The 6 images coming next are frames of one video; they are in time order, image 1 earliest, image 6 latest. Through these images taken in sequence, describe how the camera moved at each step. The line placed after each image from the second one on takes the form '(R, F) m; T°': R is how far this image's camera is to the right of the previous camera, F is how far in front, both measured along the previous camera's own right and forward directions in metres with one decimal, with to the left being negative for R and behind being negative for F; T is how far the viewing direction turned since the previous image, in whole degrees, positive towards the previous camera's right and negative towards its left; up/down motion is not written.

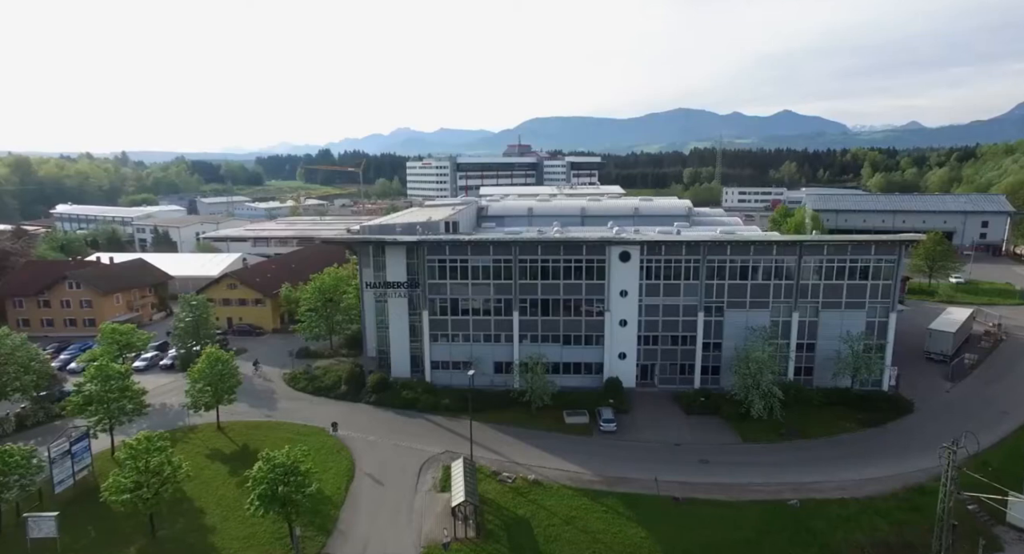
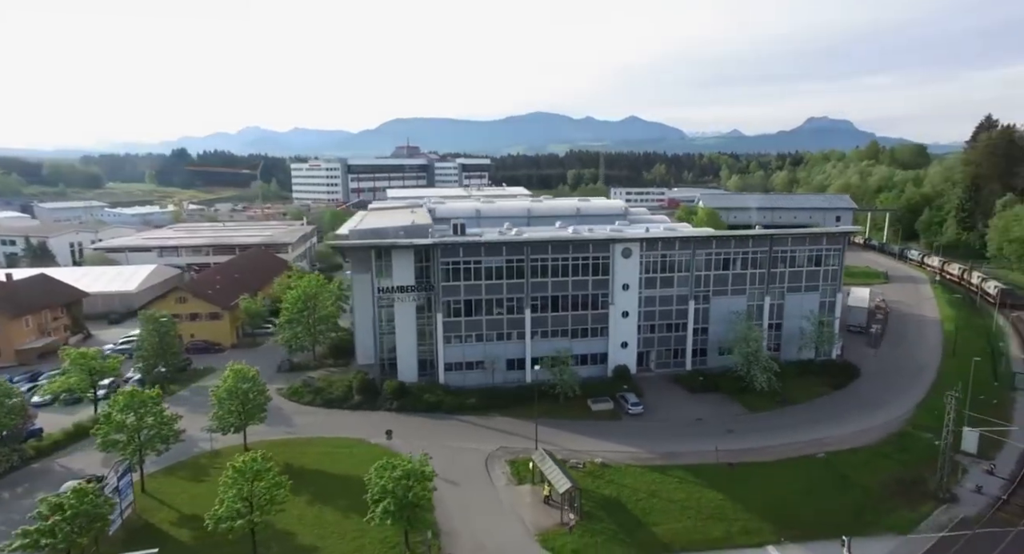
(-10.1, -0.4) m; +14°
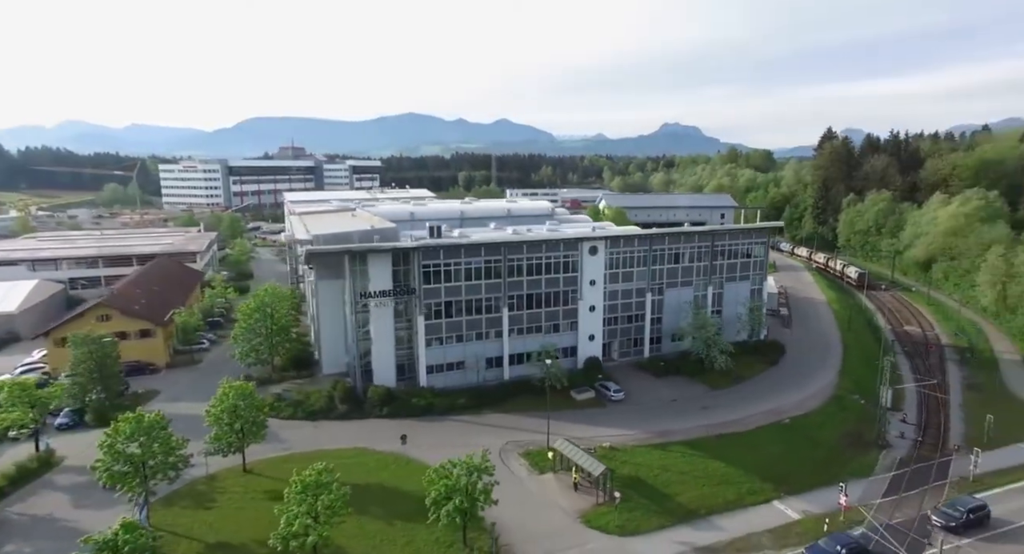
(-7.3, -0.3) m; +13°
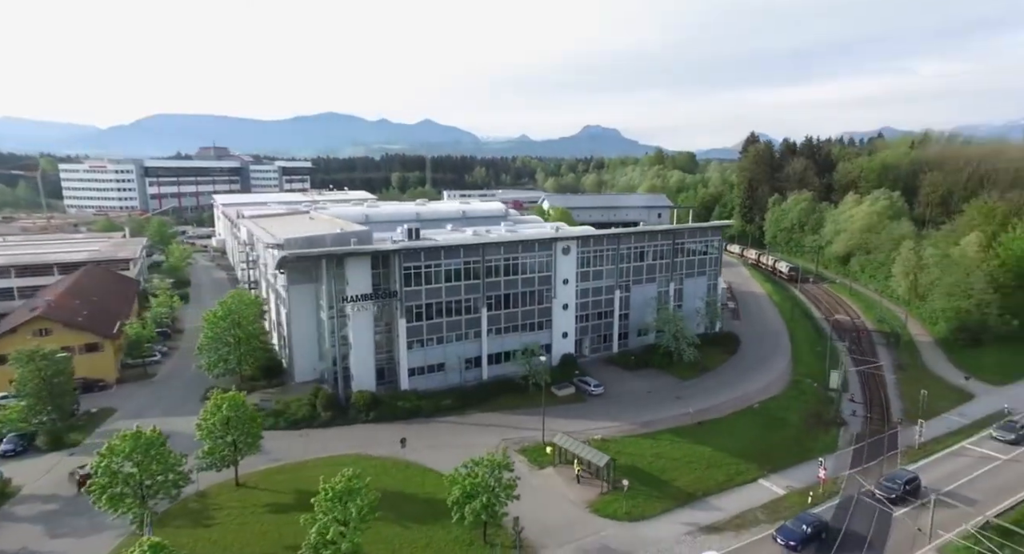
(-3.8, -0.3) m; +7°
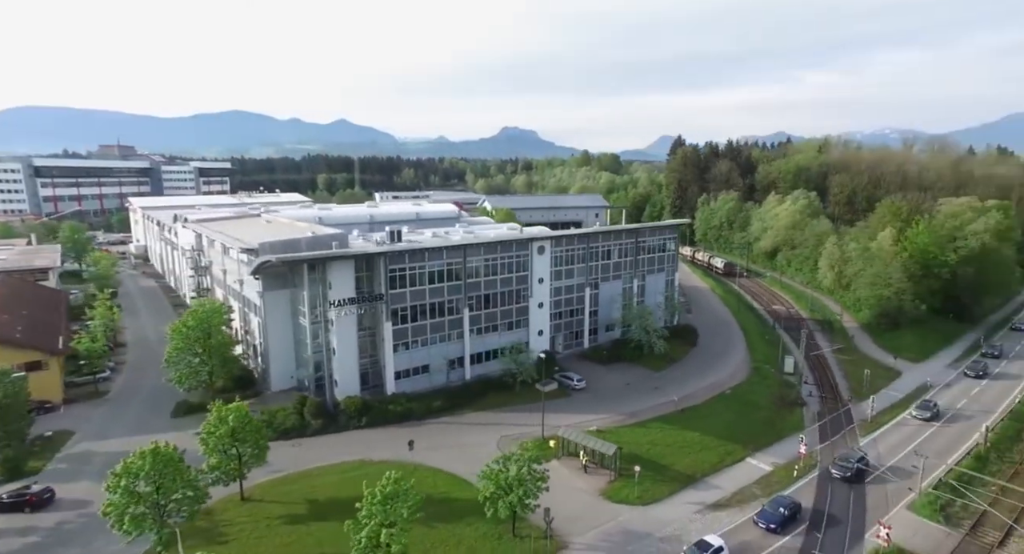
(-4.6, -0.3) m; +8°
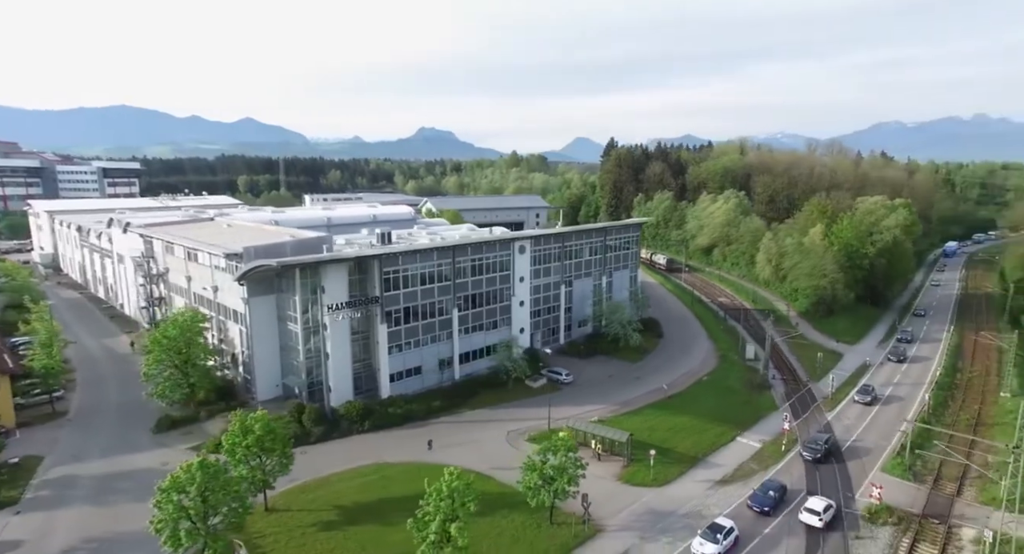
(-5.2, -0.3) m; +8°
